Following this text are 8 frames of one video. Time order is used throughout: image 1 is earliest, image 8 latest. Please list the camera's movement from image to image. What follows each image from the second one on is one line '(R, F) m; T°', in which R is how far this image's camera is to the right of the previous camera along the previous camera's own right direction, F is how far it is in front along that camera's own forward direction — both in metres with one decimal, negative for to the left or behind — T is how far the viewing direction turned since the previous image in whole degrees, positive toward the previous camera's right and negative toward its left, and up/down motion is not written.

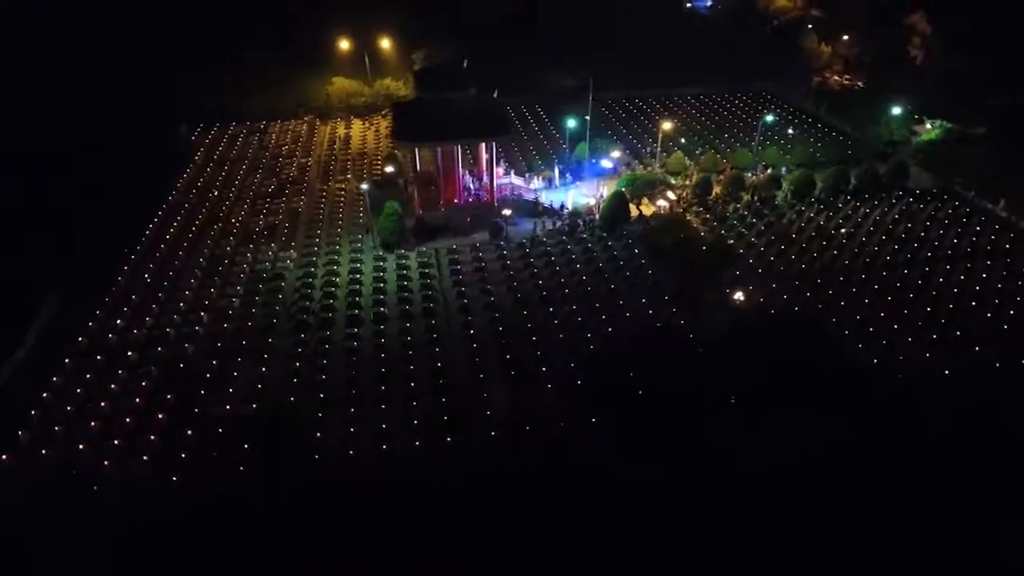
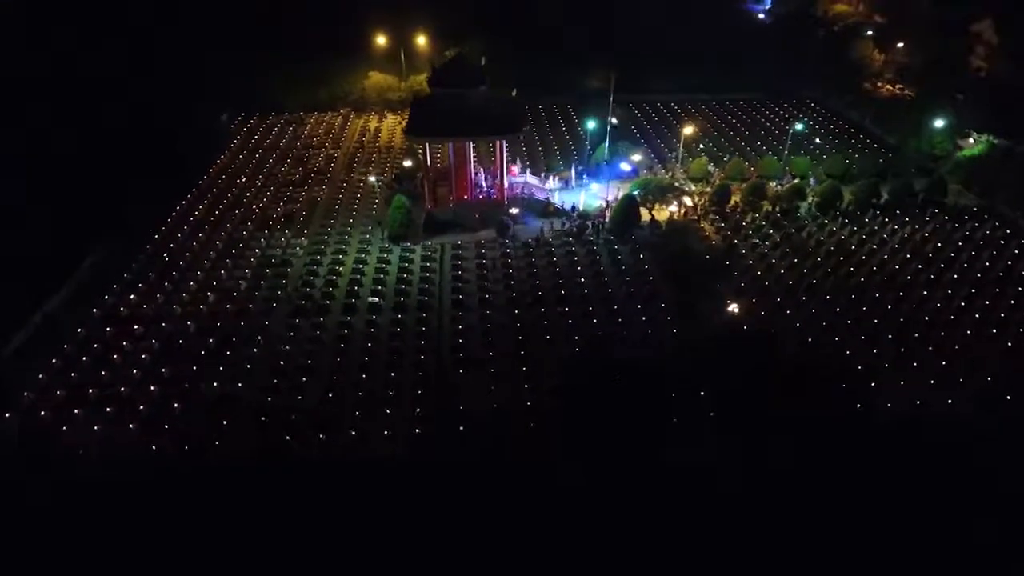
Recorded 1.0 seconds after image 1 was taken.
(+1.4, -0.1) m; -6°
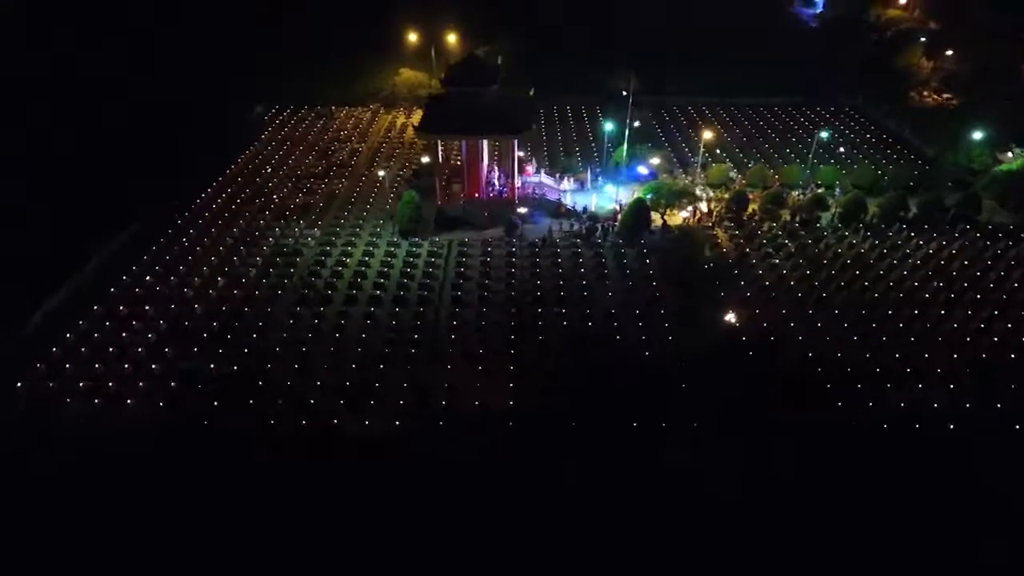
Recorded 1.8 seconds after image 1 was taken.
(+1.1, 0.0) m; -5°
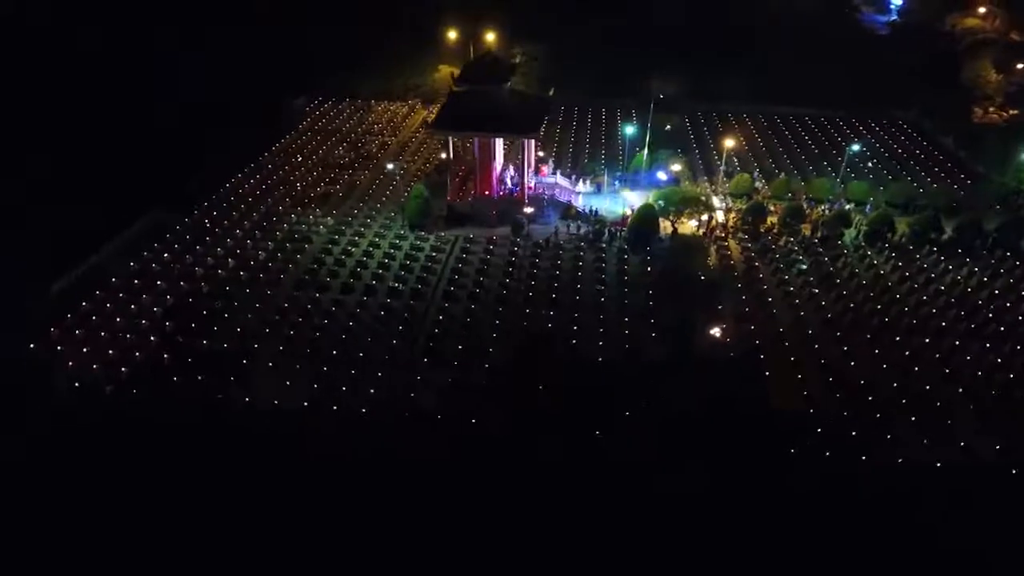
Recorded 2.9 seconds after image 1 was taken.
(+1.7, +0.1) m; -7°
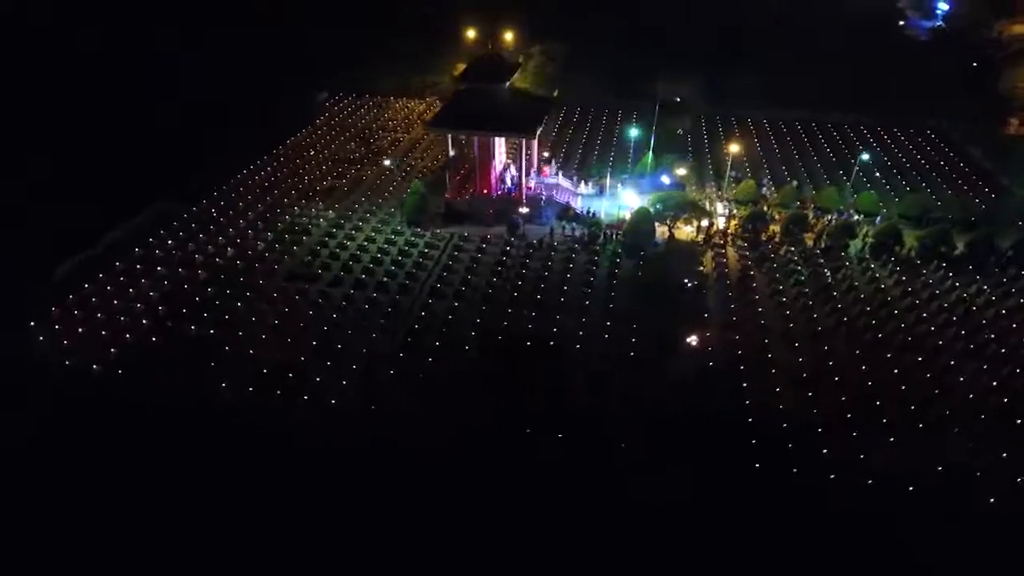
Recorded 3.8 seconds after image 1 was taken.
(+1.2, +0.1) m; -4°
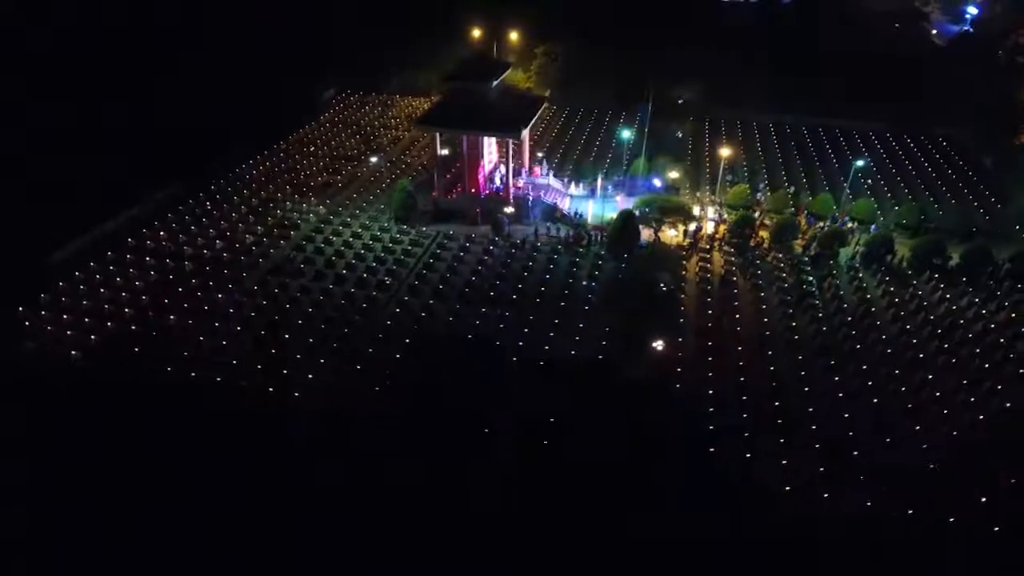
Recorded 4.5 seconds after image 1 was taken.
(+1.1, 0.0) m; -3°
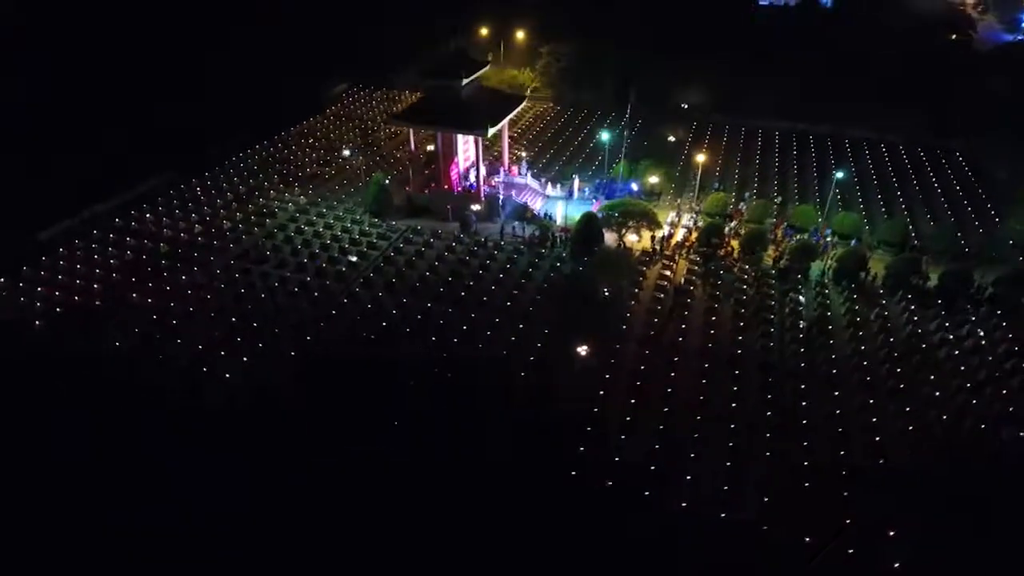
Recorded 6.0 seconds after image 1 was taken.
(+2.3, +0.2) m; -6°
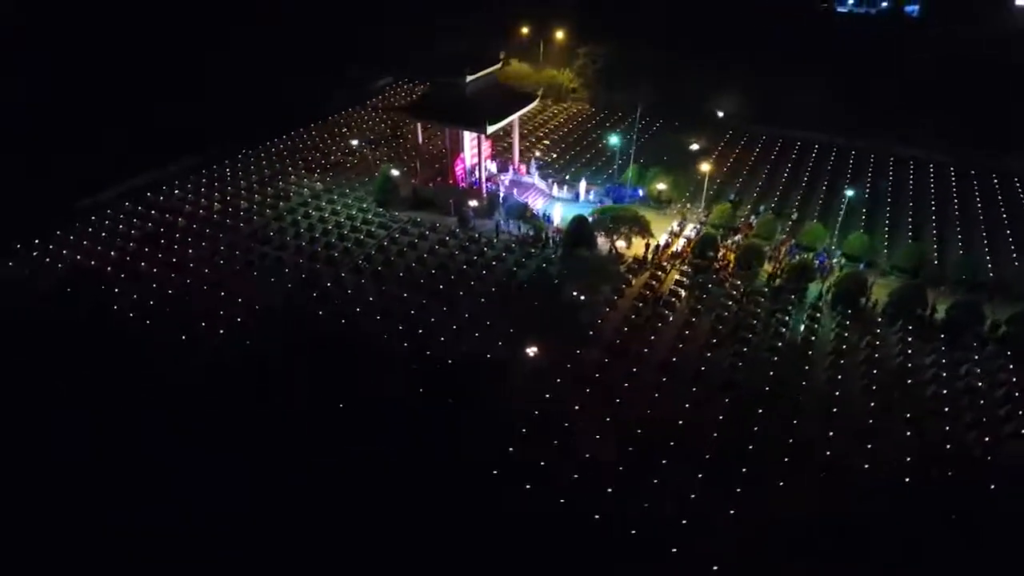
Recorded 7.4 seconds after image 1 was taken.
(+2.2, +0.3) m; -8°
